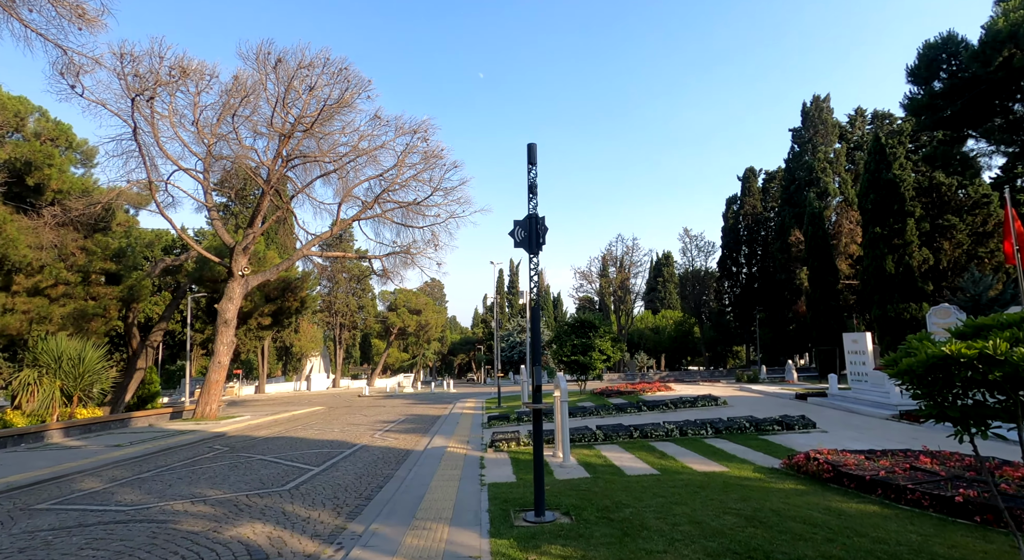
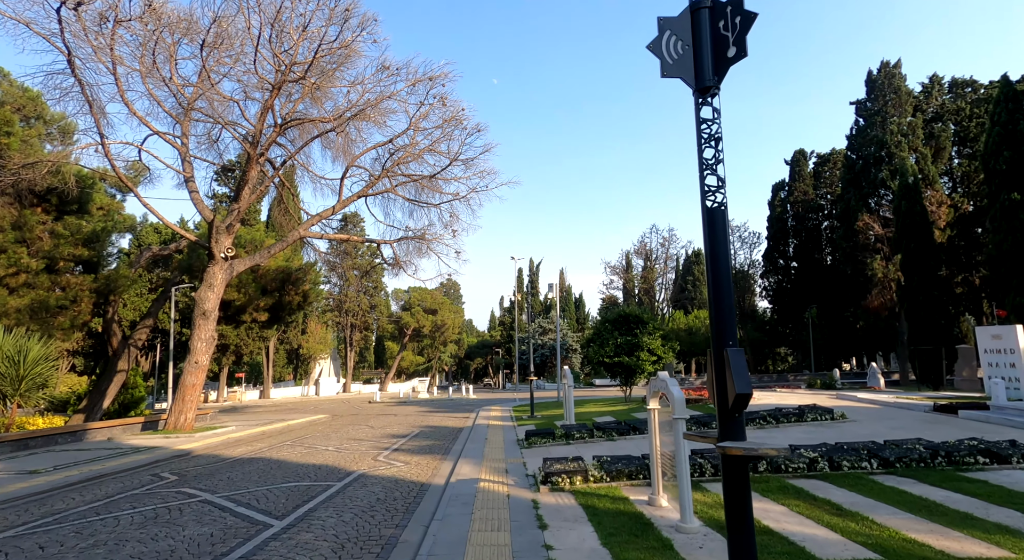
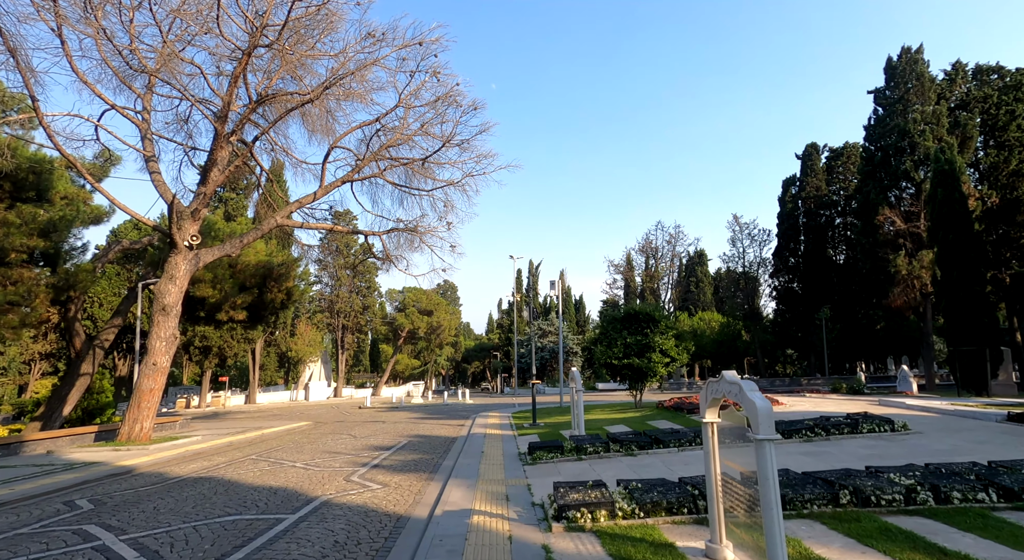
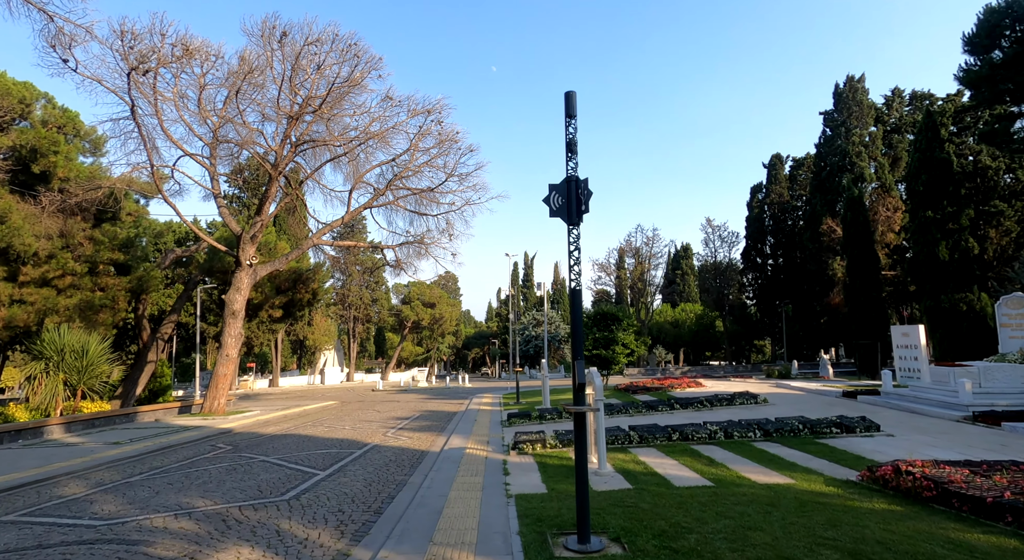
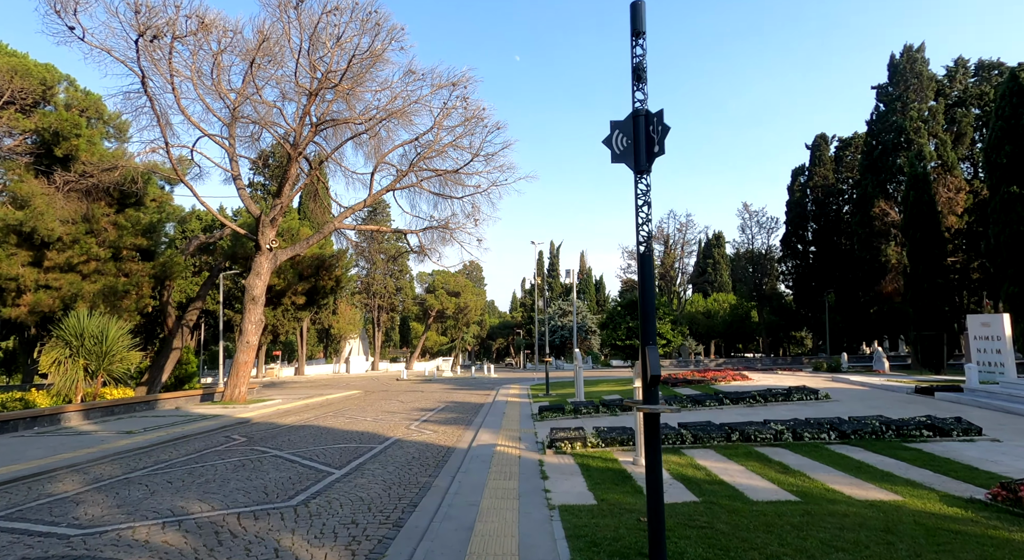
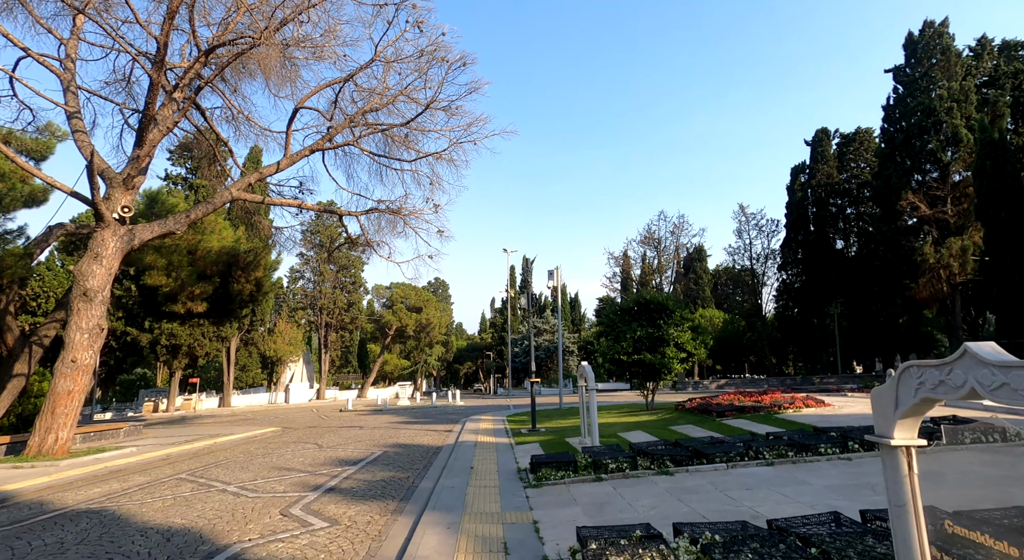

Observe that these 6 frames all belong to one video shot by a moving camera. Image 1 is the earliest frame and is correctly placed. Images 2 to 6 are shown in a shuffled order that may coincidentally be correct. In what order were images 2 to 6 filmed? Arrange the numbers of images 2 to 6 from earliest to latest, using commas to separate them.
4, 5, 2, 3, 6
